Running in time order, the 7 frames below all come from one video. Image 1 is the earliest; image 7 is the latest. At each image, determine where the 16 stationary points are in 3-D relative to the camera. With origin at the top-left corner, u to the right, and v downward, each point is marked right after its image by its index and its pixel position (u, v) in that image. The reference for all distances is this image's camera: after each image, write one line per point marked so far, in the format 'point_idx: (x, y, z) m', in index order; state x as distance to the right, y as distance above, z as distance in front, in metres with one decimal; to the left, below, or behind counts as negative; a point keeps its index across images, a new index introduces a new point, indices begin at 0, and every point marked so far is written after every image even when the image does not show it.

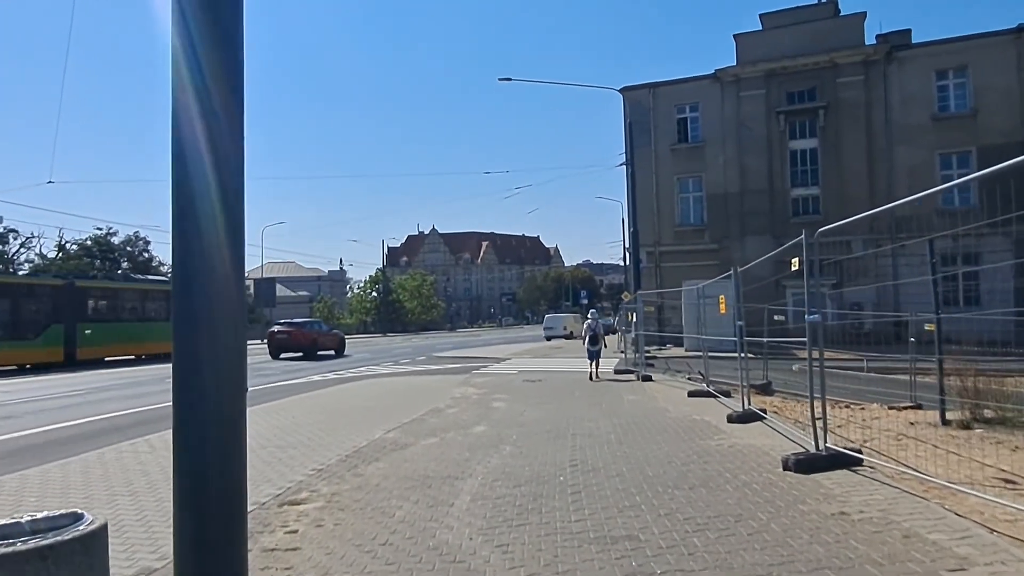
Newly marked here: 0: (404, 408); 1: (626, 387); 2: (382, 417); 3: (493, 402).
0: (-2.1, -2.3, +15.9) m
1: (+2.6, -2.2, +18.4) m
2: (-2.3, -2.2, +14.3) m
3: (-0.4, -2.3, +16.7) m
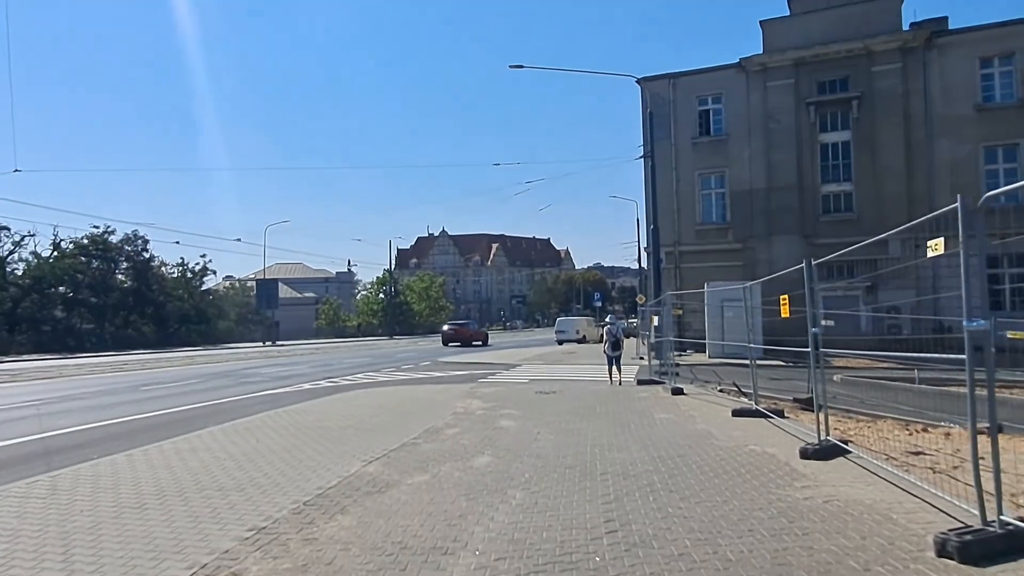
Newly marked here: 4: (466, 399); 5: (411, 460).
0: (-1.9, -2.3, +13.5) m
1: (+2.8, -2.2, +15.9) m
2: (-2.1, -2.2, +11.9) m
3: (-0.2, -2.3, +14.3) m
4: (-1.1, -2.5, +18.5) m
5: (-1.2, -2.1, +10.0) m
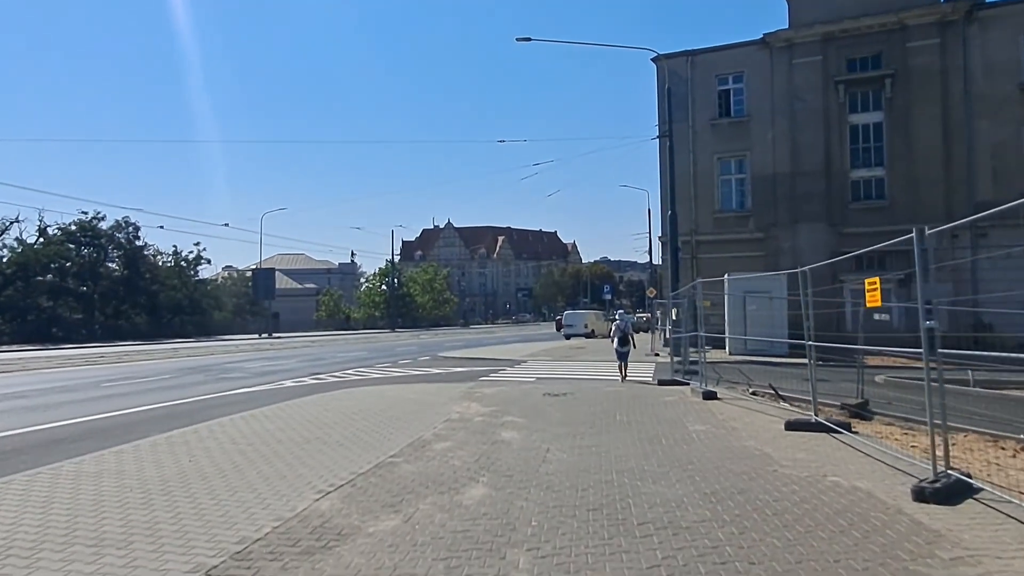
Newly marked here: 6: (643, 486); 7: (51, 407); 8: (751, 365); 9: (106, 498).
0: (-1.9, -2.0, +11.1) m
1: (+2.9, -2.0, +13.5) m
2: (-2.1, -2.0, +9.5) m
3: (-0.2, -2.1, +11.8) m
4: (-1.0, -2.2, +16.1) m
5: (-1.2, -1.9, +7.6) m
6: (+1.2, -1.8, +7.3) m
7: (-10.0, -2.6, +17.6) m
8: (+5.8, -1.8, +19.7) m
9: (-3.6, -1.8, +7.2) m
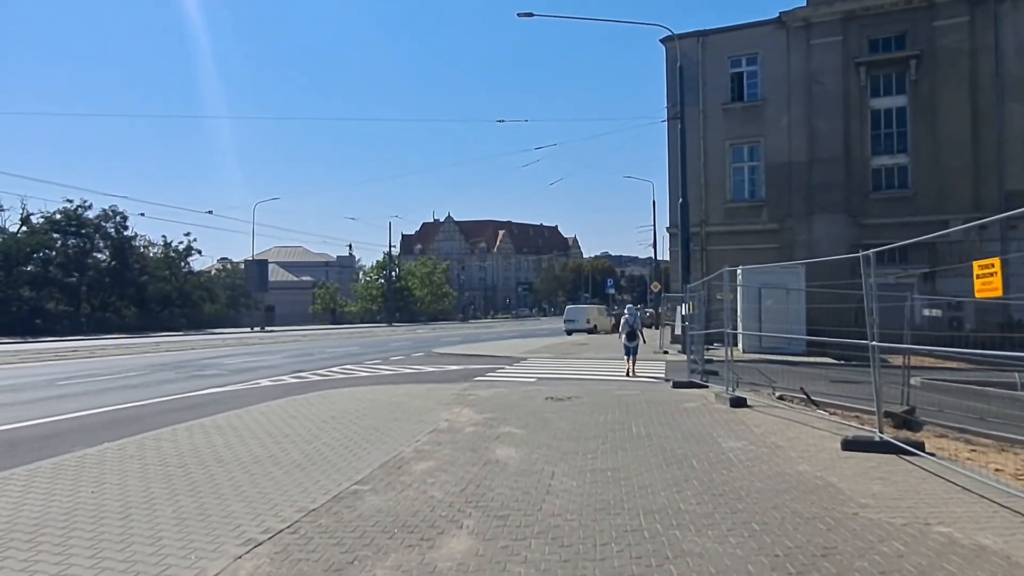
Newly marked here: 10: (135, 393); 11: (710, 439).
0: (-1.9, -1.9, +9.2) m
1: (+2.8, -1.8, +11.5) m
2: (-2.1, -1.8, +7.5) m
3: (-0.2, -1.9, +9.9) m
4: (-1.0, -2.0, +14.2) m
5: (-1.3, -1.7, +5.7) m
6: (+1.2, -1.7, +5.4) m
7: (-10.0, -2.3, +15.6) m
8: (+5.7, -1.7, +17.7) m
9: (-3.6, -1.7, +5.3) m
10: (-8.5, -2.4, +18.4) m
11: (+2.4, -1.8, +9.8) m
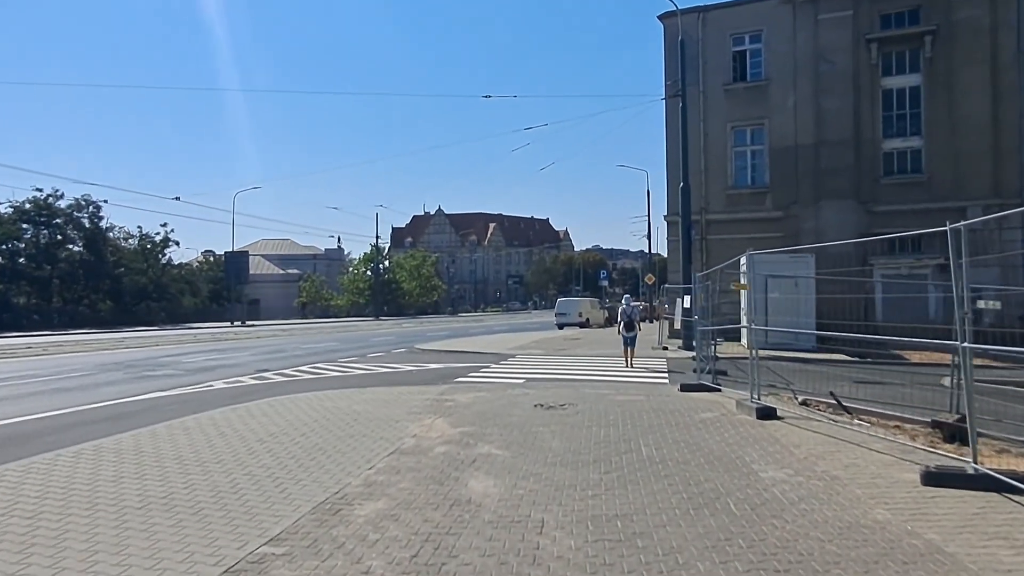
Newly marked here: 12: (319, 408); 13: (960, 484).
0: (-2.1, -1.7, +7.0) m
1: (+2.6, -1.7, +9.4) m
2: (-2.3, -1.7, +5.4) m
3: (-0.4, -1.8, +7.8) m
4: (-1.3, -1.8, +12.0) m
5: (-1.4, -1.6, +3.5) m
6: (+1.0, -1.5, +3.2) m
7: (-10.3, -2.1, +13.4) m
8: (+5.4, -1.5, +15.6) m
9: (-3.8, -1.6, +3.1) m
10: (-8.8, -2.2, +16.2) m
11: (+2.2, -1.7, +7.6) m
12: (-2.9, -1.8, +12.4) m
13: (+3.7, -1.6, +6.7) m
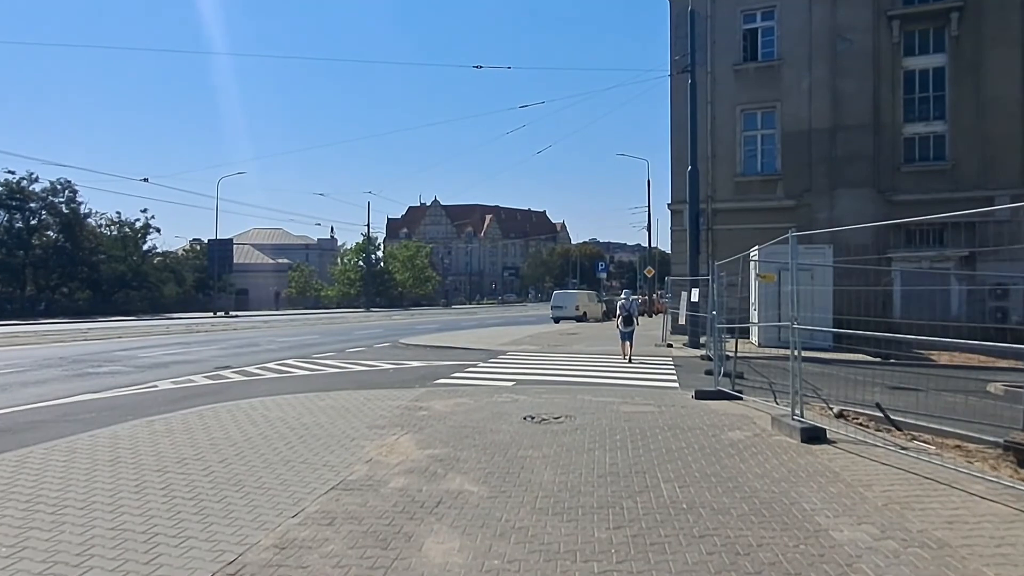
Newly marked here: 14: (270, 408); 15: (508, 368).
0: (-2.3, -1.6, +4.9) m
1: (+2.4, -1.6, +7.3) m
2: (-2.5, -1.6, +3.2) m
3: (-0.6, -1.7, +5.6) m
4: (-1.4, -1.7, +9.9) m
5: (-1.6, -1.6, +1.4) m
6: (+0.8, -1.5, +1.1) m
7: (-10.5, -1.9, +11.2) m
8: (+5.2, -1.3, +13.5) m
9: (-4.0, -1.5, +0.9) m
10: (-9.0, -1.9, +14.0) m
11: (+2.0, -1.6, +5.5) m
12: (-3.1, -1.7, +10.3) m
13: (+3.5, -1.5, +4.6) m
14: (-3.2, -1.6, +10.9) m
15: (-0.1, -1.9, +19.0) m
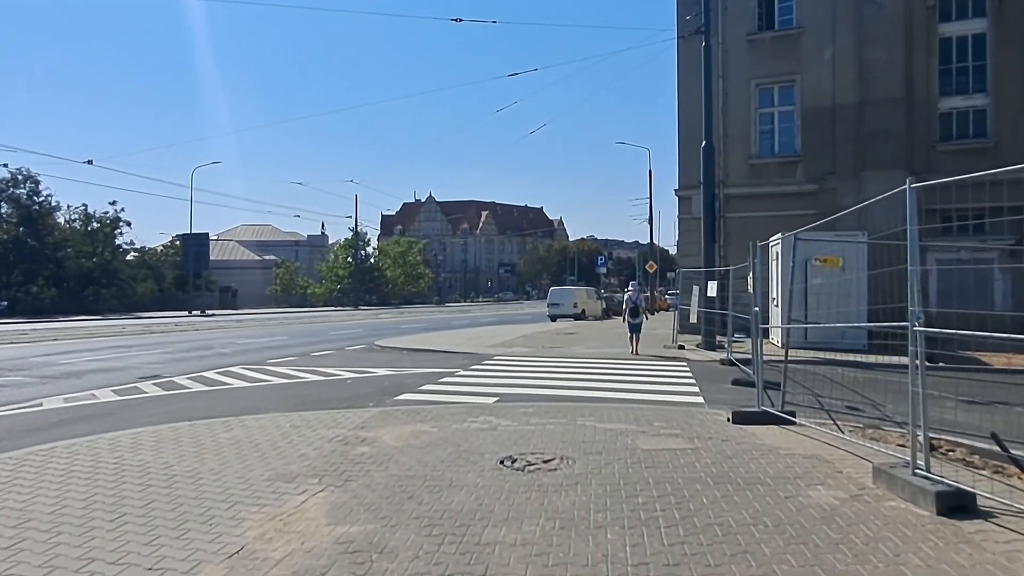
0: (-2.5, -1.5, +1.7) m
1: (+2.2, -1.5, +4.2) m
2: (-2.7, -1.5, +0.1) m
3: (-0.8, -1.5, +2.5) m
4: (-1.7, -1.6, +6.8) m
5: (-1.8, -1.5, -1.8) m
6: (+0.6, -1.4, -2.0) m
7: (-10.7, -1.8, +8.0) m
8: (+5.0, -1.2, +10.4) m
9: (-4.2, -1.4, -2.2) m
10: (-9.3, -1.8, +10.8) m
11: (+1.8, -1.5, +2.4) m
12: (-3.3, -1.5, +7.1) m
13: (+3.3, -1.4, +1.5) m
14: (-3.5, -1.5, +7.7) m
15: (-0.4, -1.7, +15.9) m
